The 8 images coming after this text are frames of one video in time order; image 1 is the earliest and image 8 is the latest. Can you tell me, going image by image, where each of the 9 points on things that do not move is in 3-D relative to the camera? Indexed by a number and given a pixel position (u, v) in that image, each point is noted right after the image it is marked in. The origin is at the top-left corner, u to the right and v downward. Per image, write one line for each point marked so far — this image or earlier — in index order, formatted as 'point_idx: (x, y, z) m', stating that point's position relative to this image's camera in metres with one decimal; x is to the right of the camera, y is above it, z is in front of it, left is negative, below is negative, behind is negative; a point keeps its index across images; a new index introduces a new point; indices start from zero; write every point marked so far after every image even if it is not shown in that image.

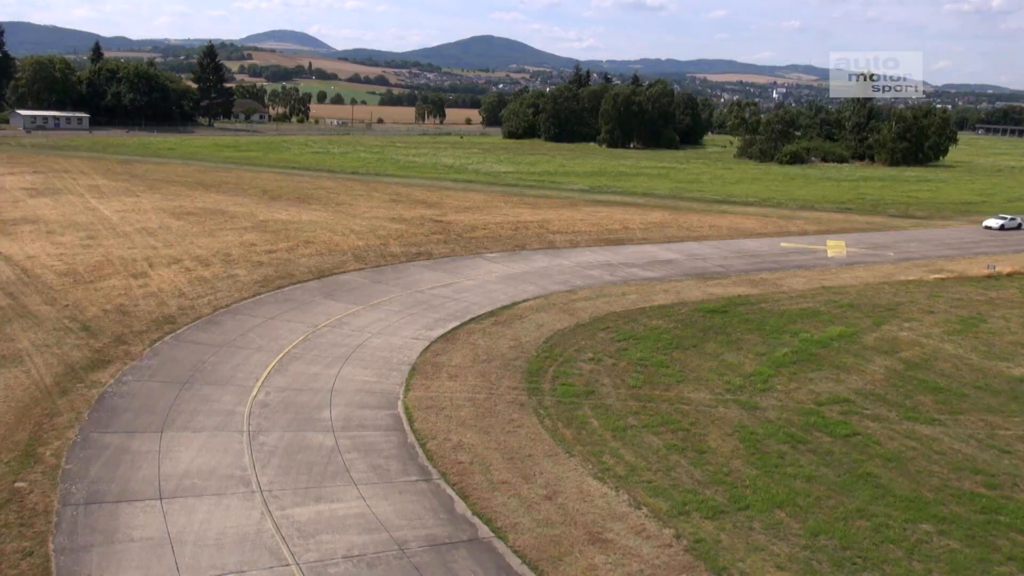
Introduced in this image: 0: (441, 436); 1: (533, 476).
0: (-1.3, -2.7, +18.0) m
1: (+0.4, -3.2, +16.4) m
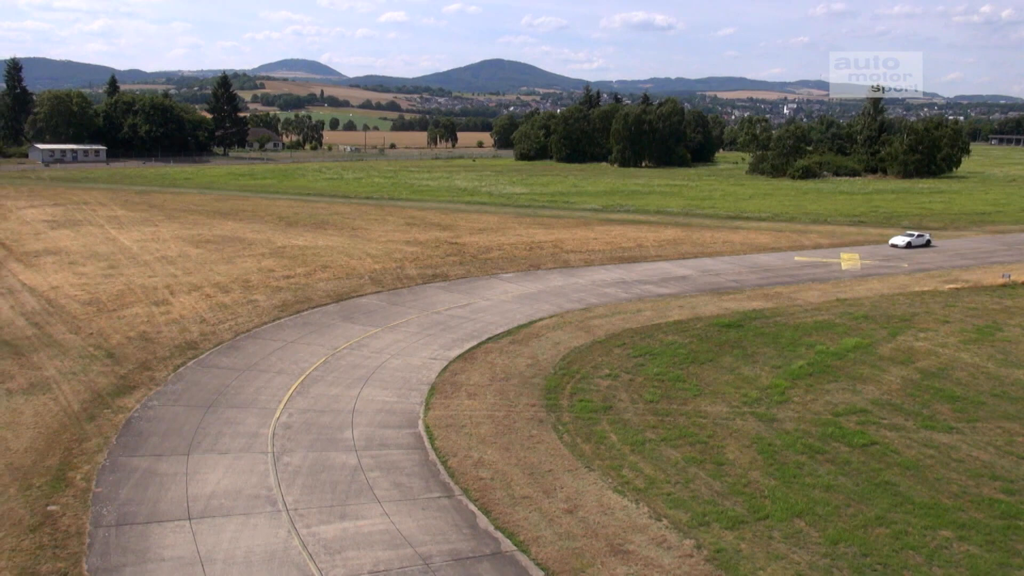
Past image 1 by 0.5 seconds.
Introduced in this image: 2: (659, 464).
0: (-0.9, -3.1, +18.3) m
1: (+0.7, -3.5, +16.6) m
2: (+2.7, -3.3, +17.9) m
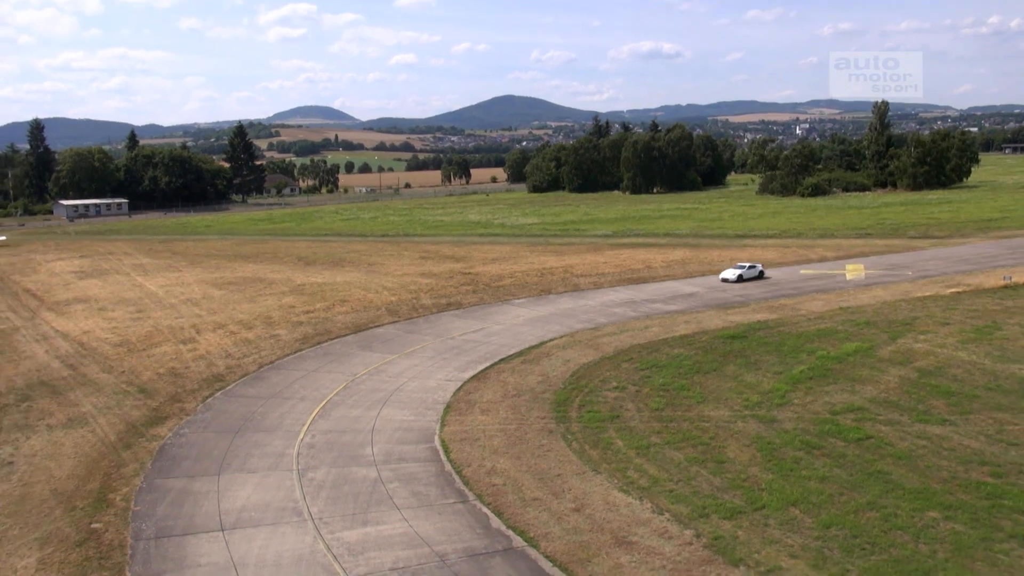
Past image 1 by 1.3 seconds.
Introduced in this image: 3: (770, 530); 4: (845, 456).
0: (-0.7, -3.5, +19.3) m
1: (+0.9, -3.7, +17.6) m
2: (+2.9, -3.5, +18.9) m
3: (+4.2, -3.9, +15.7) m
4: (+6.6, -3.3, +19.0) m
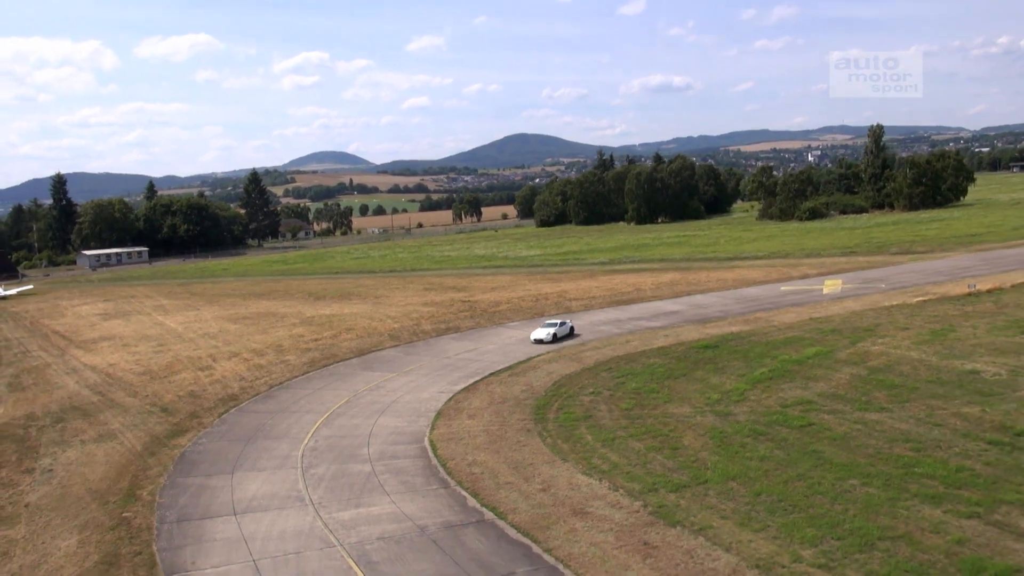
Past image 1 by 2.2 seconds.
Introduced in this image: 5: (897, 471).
0: (-1.2, -3.8, +21.8) m
1: (+0.4, -3.9, +20.0) m
2: (+2.5, -3.6, +21.2) m
3: (+3.7, -3.9, +18.0) m
4: (+6.1, -3.4, +21.3) m
5: (+7.5, -3.6, +18.7) m
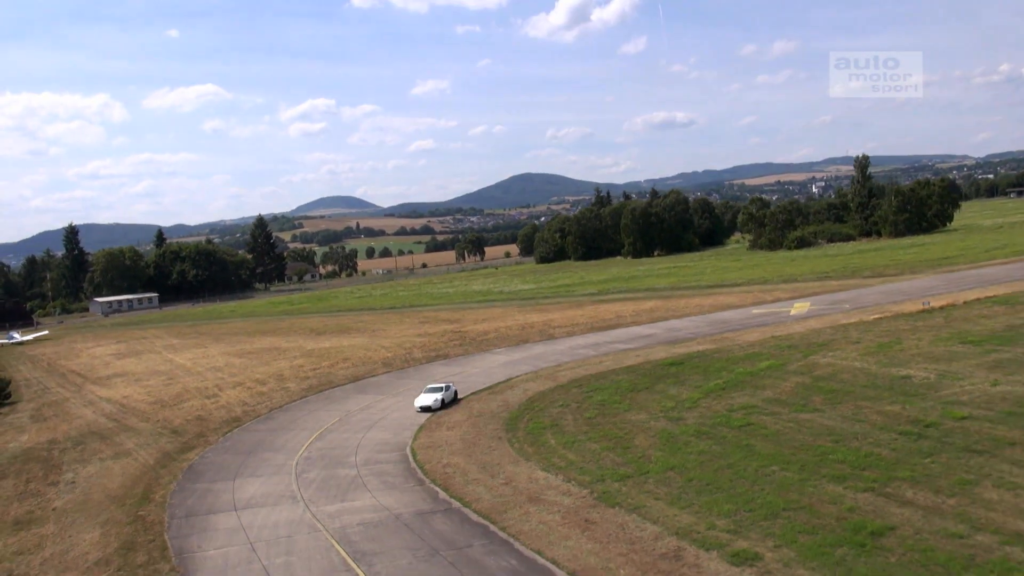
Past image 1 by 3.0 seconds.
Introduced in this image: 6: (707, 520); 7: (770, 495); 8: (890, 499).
0: (-1.9, -4.3, +24.4) m
1: (-0.3, -4.4, +22.7) m
2: (+1.7, -4.1, +23.9) m
3: (+2.9, -4.2, +20.7) m
4: (+5.3, -3.7, +24.0) m
5: (+6.7, -3.8, +21.4) m
6: (+3.7, -4.4, +18.2) m
7: (+5.1, -4.1, +19.2) m
8: (+7.2, -4.0, +18.3) m
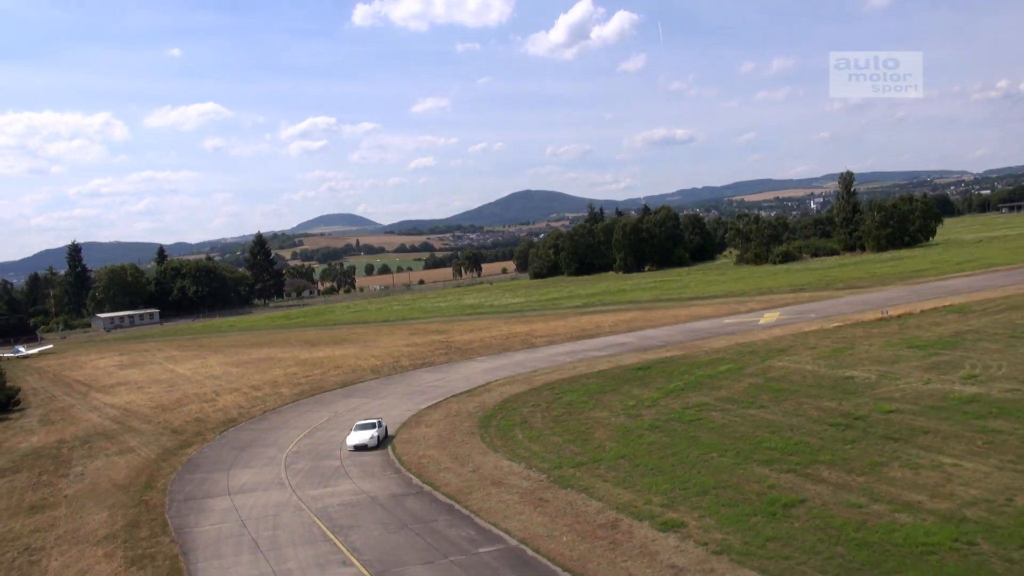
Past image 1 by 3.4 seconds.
0: (-2.8, -4.6, +26.8) m
1: (-1.2, -4.6, +25.1) m
2: (+0.9, -4.3, +26.3) m
3: (+2.0, -4.4, +23.0) m
4: (+4.5, -3.9, +26.3) m
5: (+5.9, -3.9, +23.7) m
6: (+2.8, -4.5, +20.6) m
7: (+4.3, -4.2, +21.5) m
8: (+6.4, -4.1, +20.7) m
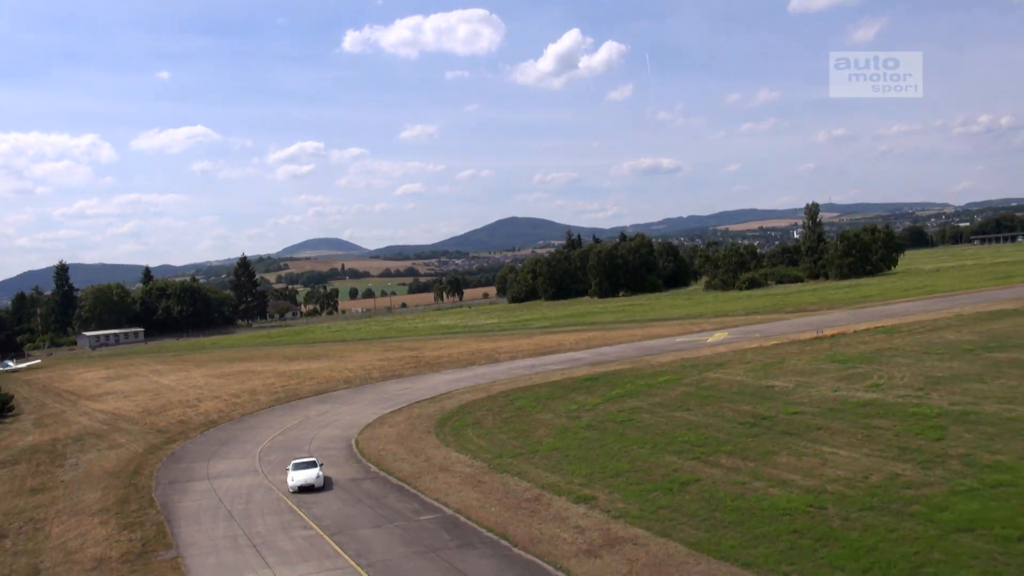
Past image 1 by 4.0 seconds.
0: (-4.3, -4.9, +30.0) m
1: (-2.7, -4.9, +28.3) m
2: (-0.7, -4.7, +29.6) m
3: (+0.6, -4.7, +26.4) m
4: (+2.9, -4.3, +29.7) m
5: (+4.4, -4.3, +27.1) m
6: (+1.4, -4.7, +23.9) m
7: (+2.8, -4.5, +24.9) m
8: (+4.9, -4.4, +24.1) m
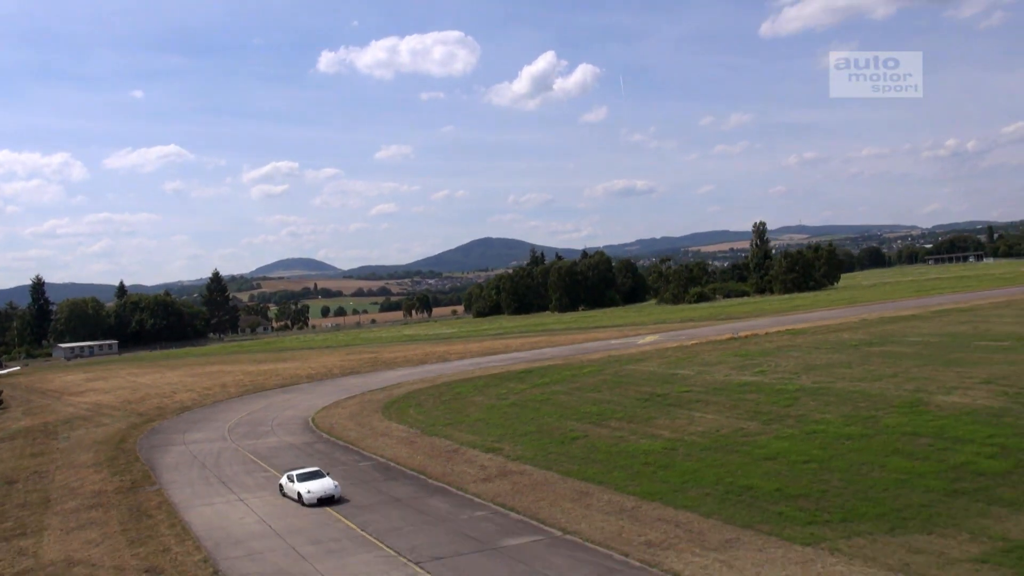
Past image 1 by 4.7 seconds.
0: (-6.7, -4.9, +34.9) m
1: (-5.0, -4.8, +33.3) m
2: (-3.0, -4.6, +34.6) m
3: (-1.7, -4.5, +31.4) m
4: (+0.6, -4.3, +34.8) m
5: (+2.1, -4.2, +32.3) m
6: (-0.8, -4.5, +28.9) m
7: (+0.6, -4.3, +30.0) m
8: (+2.7, -4.2, +29.3) m
